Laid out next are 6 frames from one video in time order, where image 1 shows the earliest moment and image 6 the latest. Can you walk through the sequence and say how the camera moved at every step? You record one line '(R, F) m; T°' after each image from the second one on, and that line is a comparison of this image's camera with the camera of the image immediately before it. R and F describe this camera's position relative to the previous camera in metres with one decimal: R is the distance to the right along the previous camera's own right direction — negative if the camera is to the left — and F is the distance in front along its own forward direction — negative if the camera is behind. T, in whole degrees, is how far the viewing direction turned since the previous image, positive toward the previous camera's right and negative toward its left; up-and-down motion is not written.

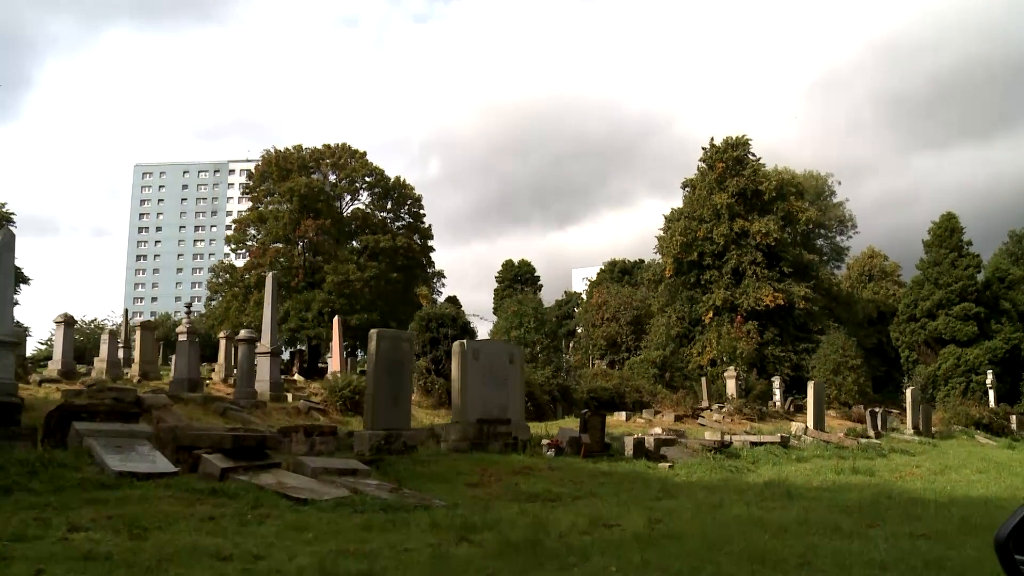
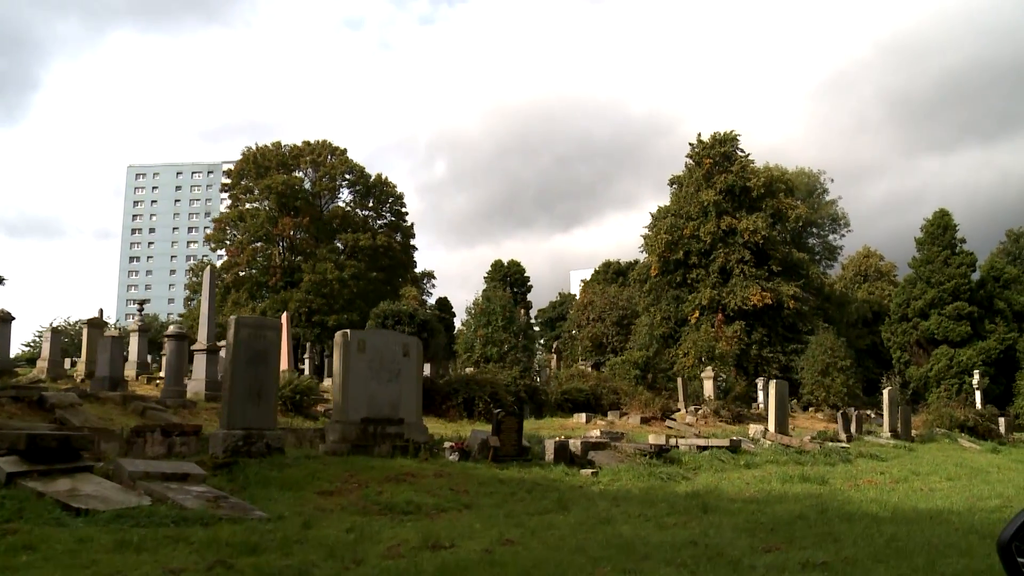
(+1.4, +1.3) m; 0°
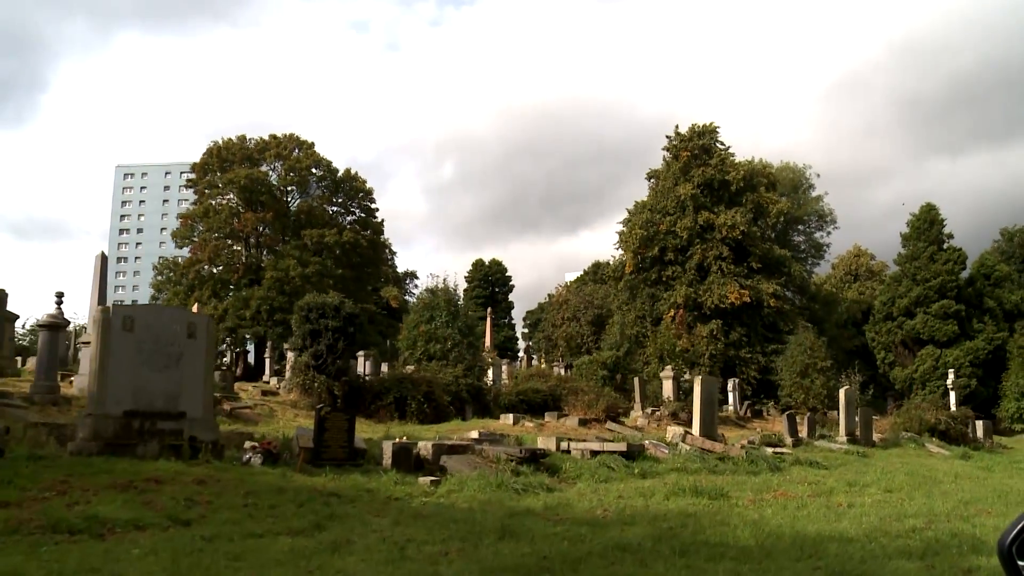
(+2.0, +1.9) m; 0°
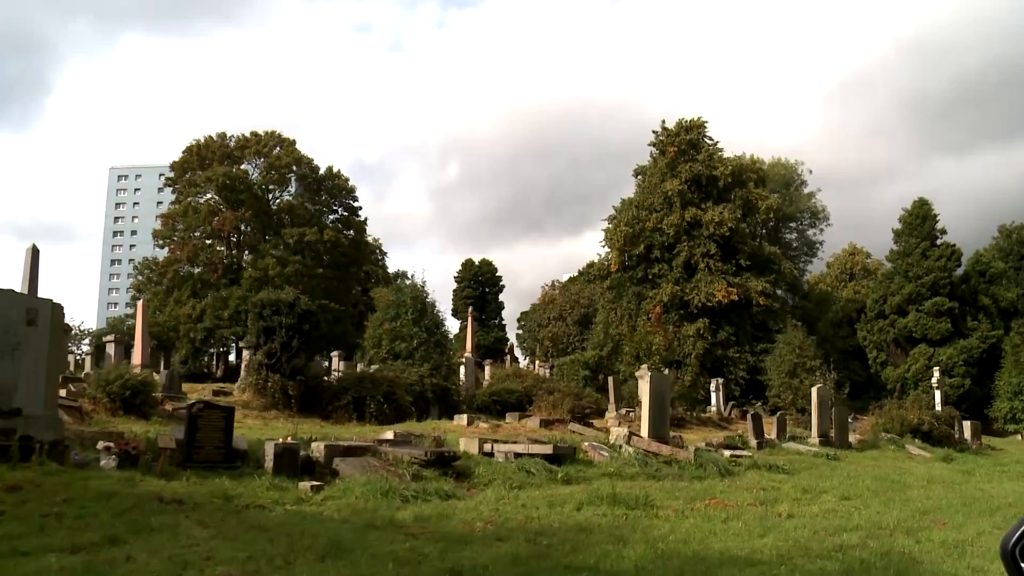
(+1.1, +1.0) m; 0°
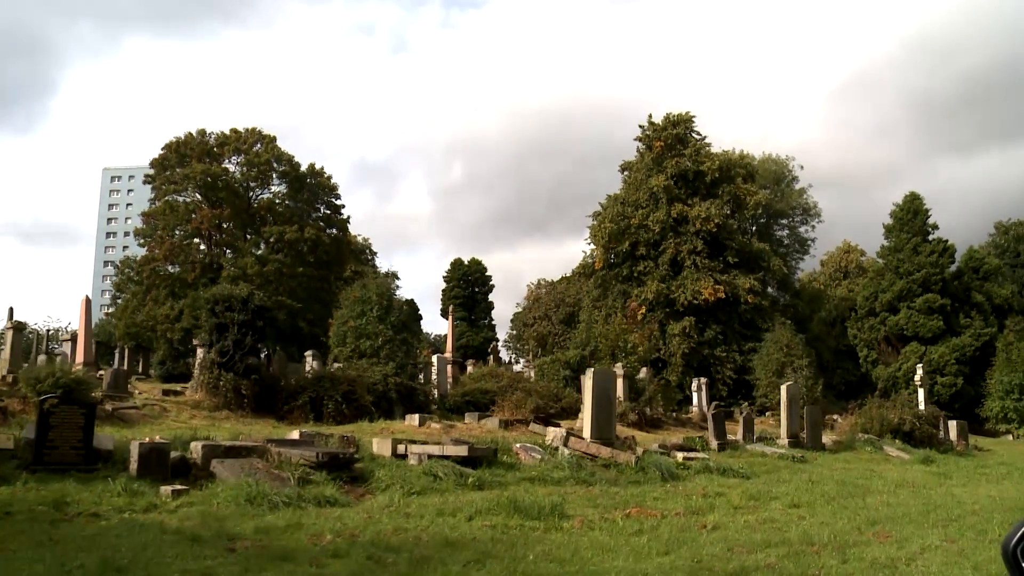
(+1.0, +1.0) m; 0°
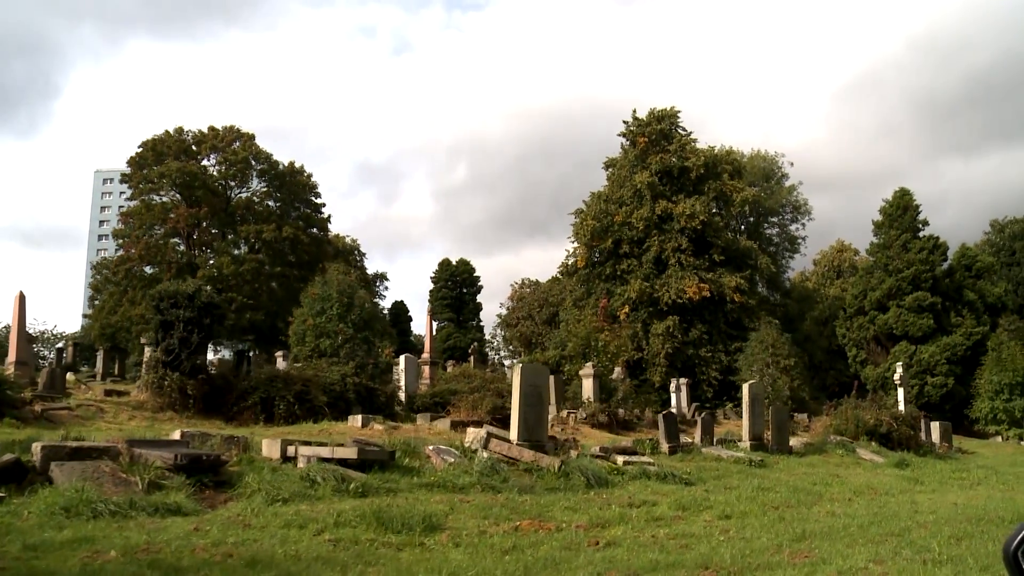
(+1.0, +1.0) m; 0°
